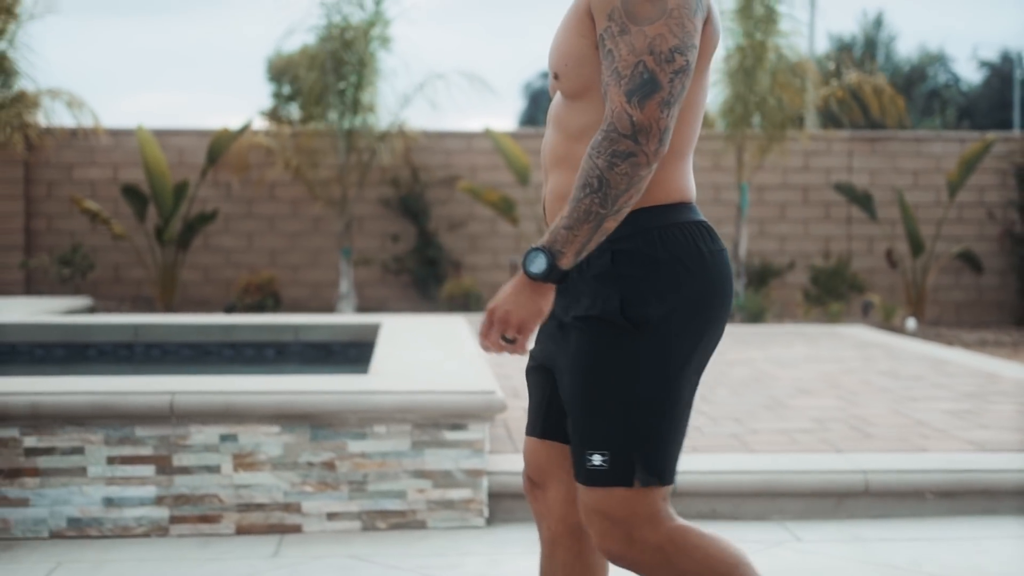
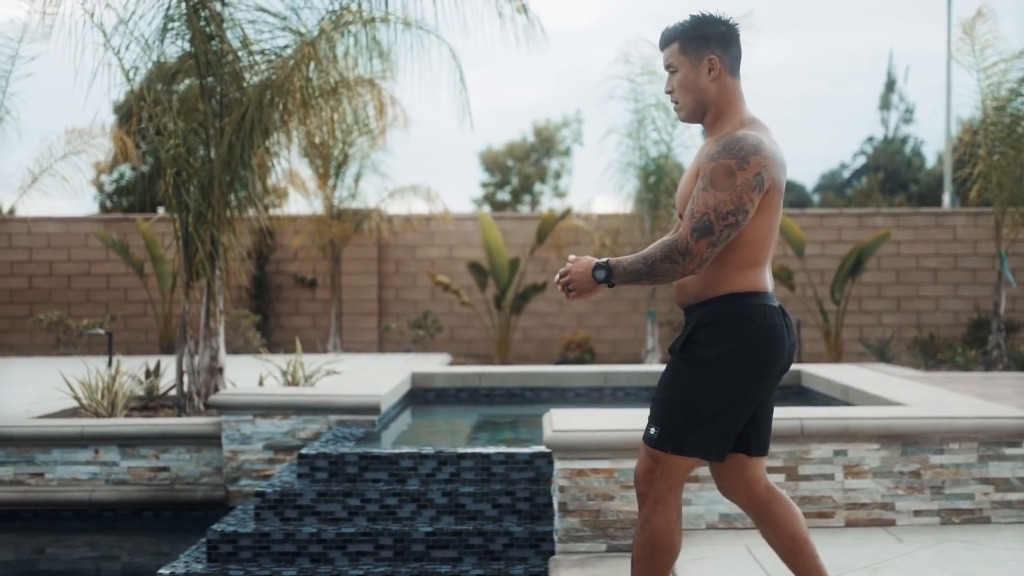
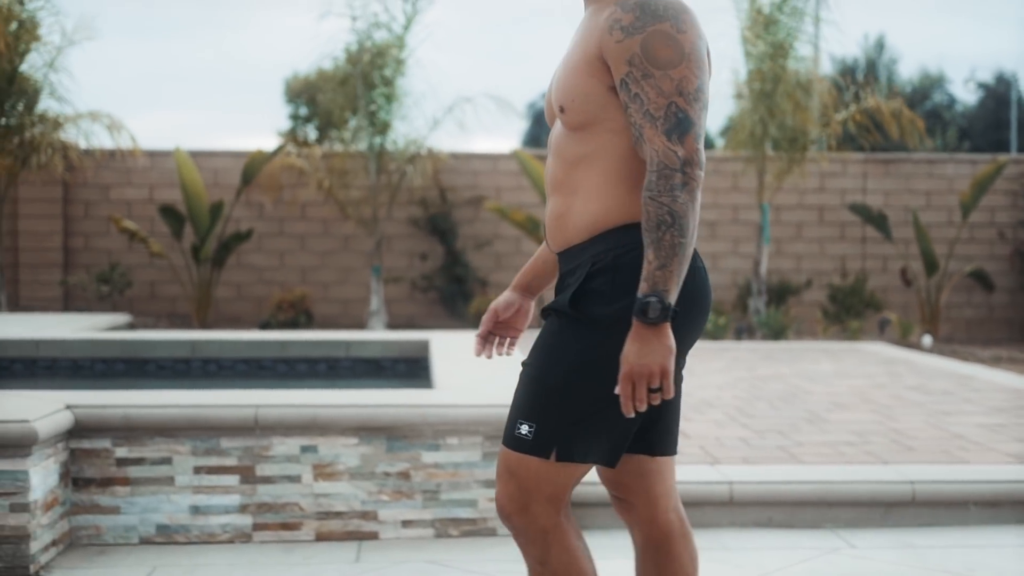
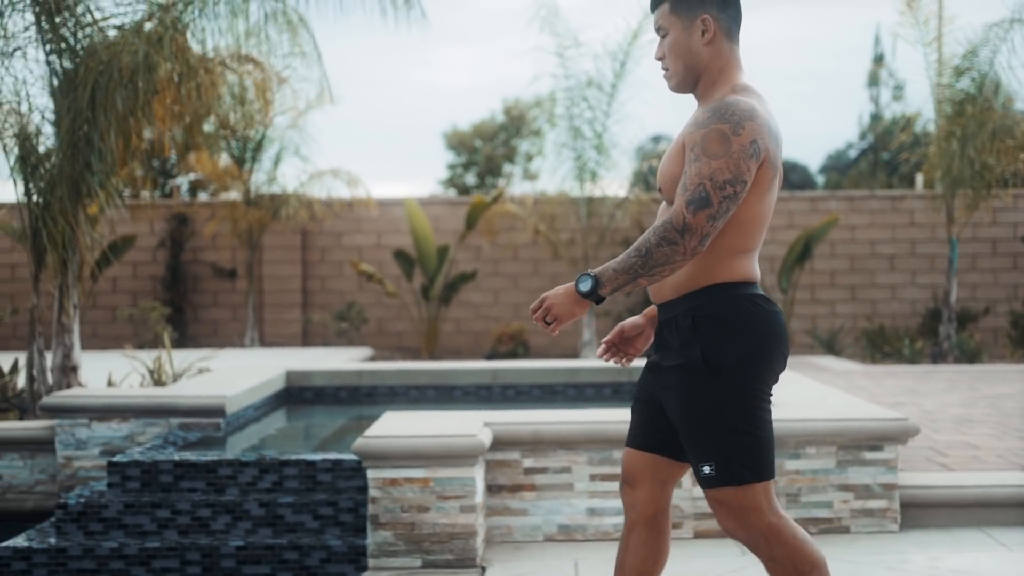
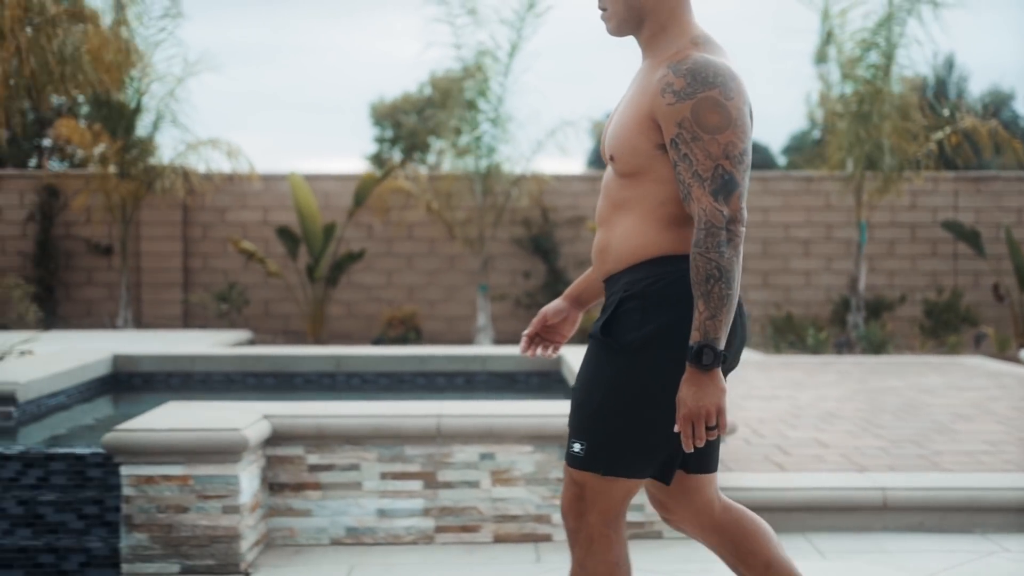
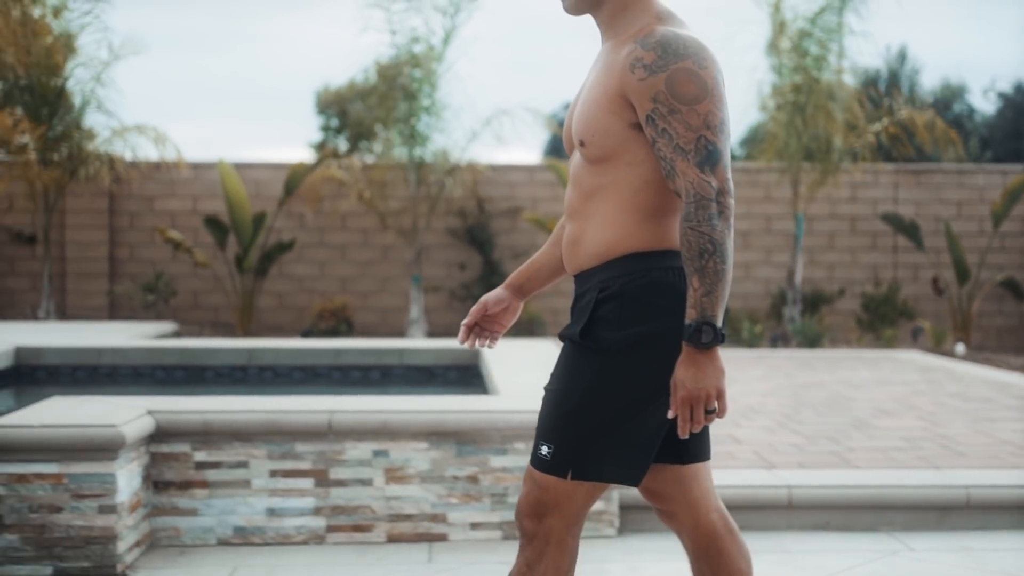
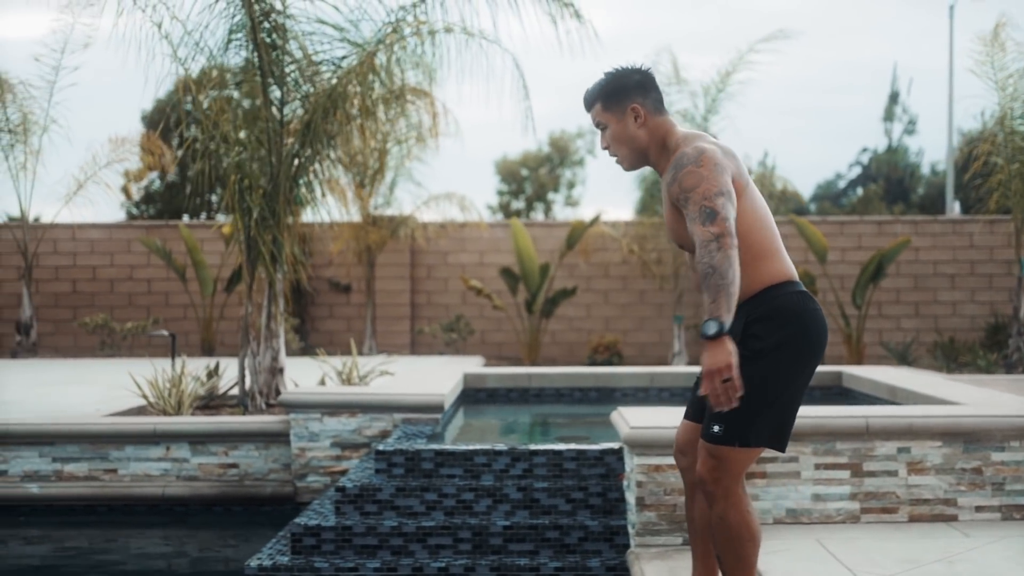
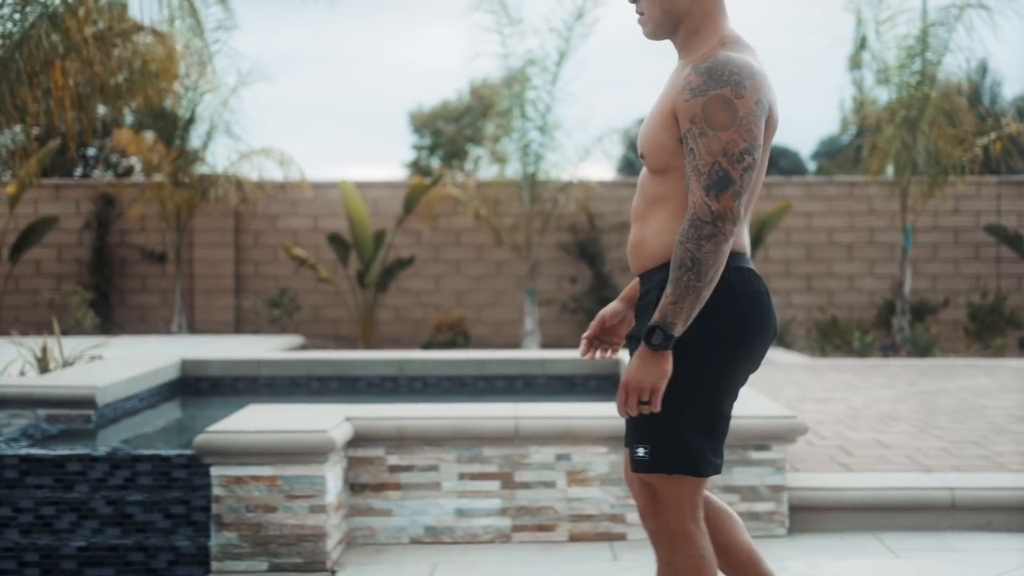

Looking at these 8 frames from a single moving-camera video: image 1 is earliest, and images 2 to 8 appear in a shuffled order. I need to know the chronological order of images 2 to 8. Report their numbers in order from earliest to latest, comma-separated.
3, 6, 5, 8, 4, 2, 7
